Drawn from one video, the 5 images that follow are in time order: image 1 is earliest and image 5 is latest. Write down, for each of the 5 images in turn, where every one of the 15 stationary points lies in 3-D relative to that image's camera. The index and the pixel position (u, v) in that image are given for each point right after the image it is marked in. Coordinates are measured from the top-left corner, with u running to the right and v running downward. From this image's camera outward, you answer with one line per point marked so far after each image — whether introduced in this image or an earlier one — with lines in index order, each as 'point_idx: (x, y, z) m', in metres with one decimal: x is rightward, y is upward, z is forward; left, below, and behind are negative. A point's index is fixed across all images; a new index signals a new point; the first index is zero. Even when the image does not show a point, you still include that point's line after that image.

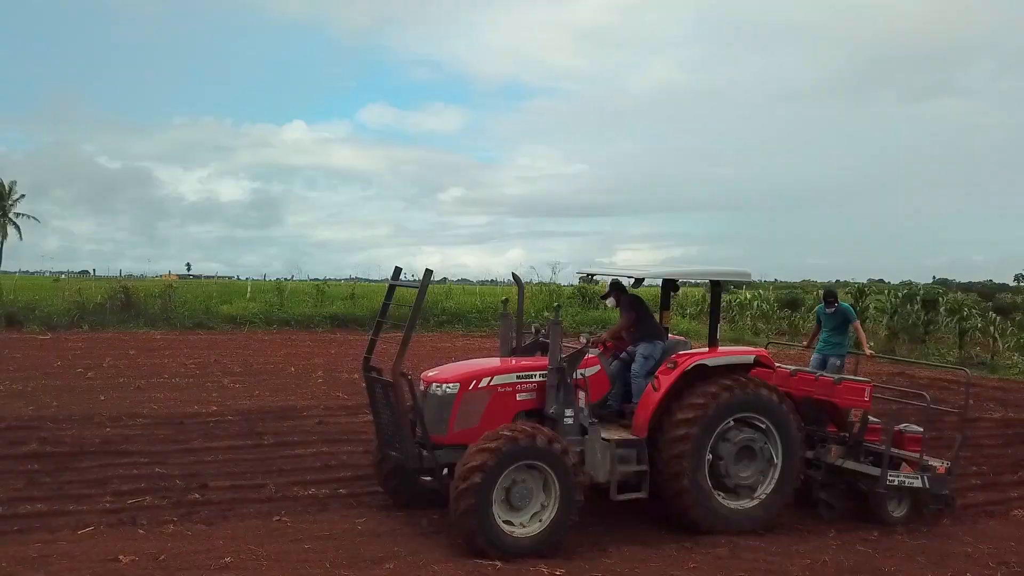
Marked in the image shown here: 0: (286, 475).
0: (-1.3, -1.1, +6.2) m
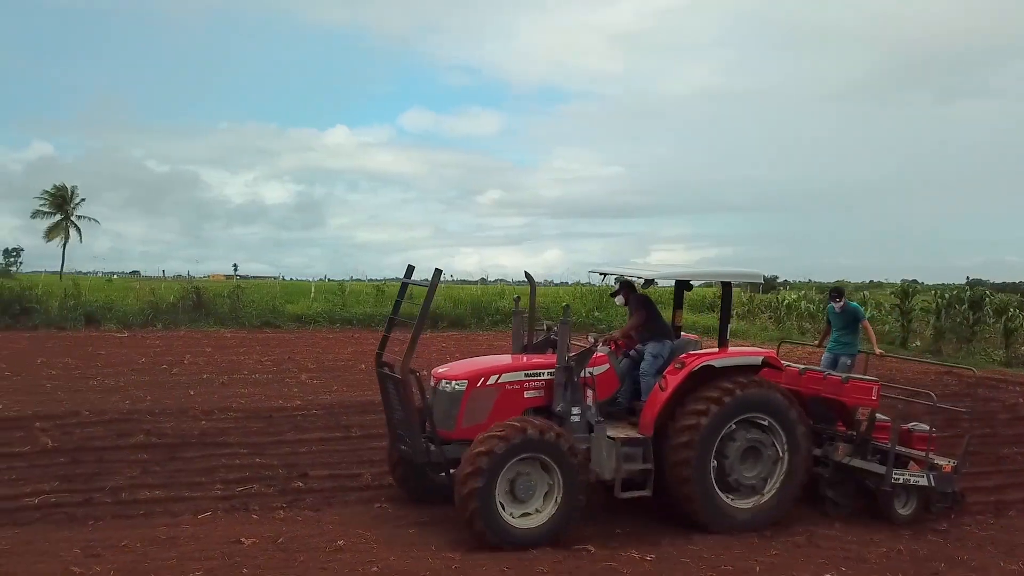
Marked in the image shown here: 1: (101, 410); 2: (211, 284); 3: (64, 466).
0: (-0.8, -1.1, +6.5) m
1: (-2.7, -0.8, +7.1) m
2: (-3.3, 0.0, +11.9) m
3: (-2.4, -0.9, +5.8) m
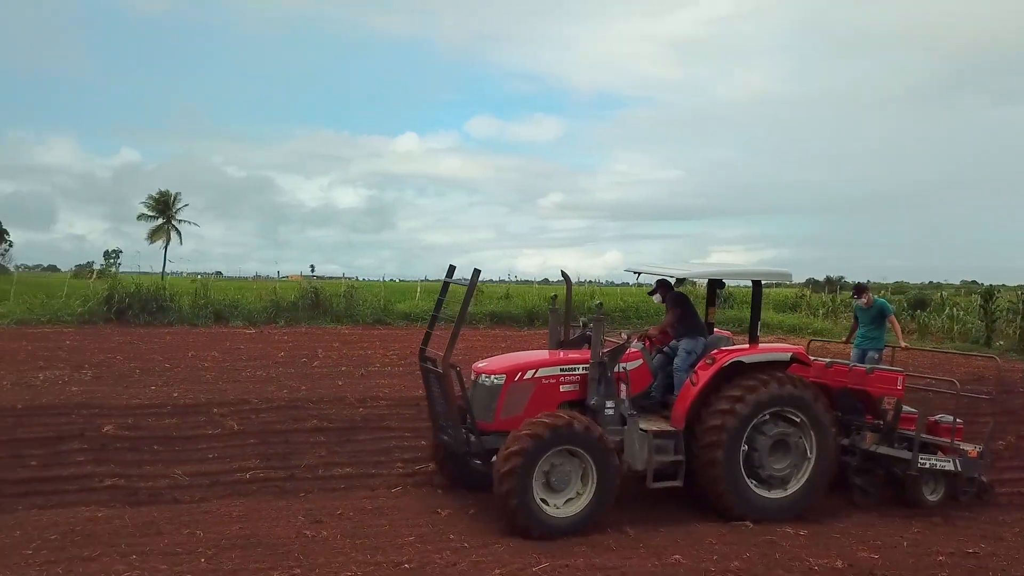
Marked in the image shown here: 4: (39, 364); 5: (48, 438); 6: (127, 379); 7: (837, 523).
0: (+0.1, -1.0, +7.0) m
1: (-1.7, -0.8, +7.6) m
2: (-2.1, 0.0, +12.5) m
3: (-1.5, -0.9, +6.4) m
4: (-3.5, -0.6, +8.1) m
5: (-2.6, -0.8, +6.0) m
6: (-2.8, -0.7, +7.9) m
7: (+1.8, -1.3, +6.1) m
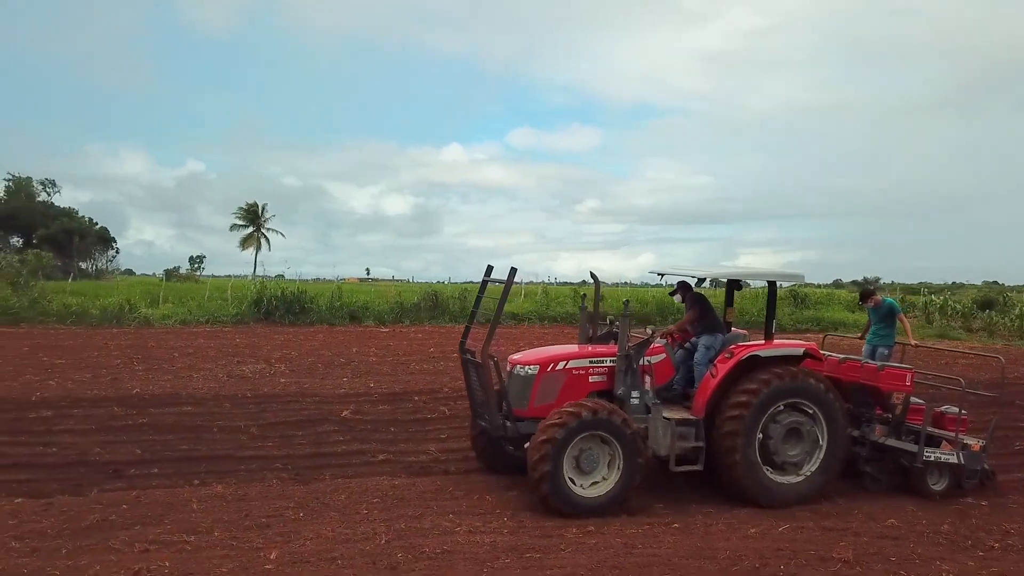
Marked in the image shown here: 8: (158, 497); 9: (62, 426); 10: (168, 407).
0: (+1.4, -1.0, +7.7) m
1: (-0.5, -0.8, +8.3) m
2: (-0.9, 0.0, +13.2) m
3: (-0.2, -0.9, +7.1) m
4: (-2.2, -0.6, +8.8) m
5: (-1.3, -0.8, +6.7) m
6: (-1.5, -0.7, +8.6) m
7: (+3.1, -1.3, +6.8) m
8: (-1.6, -1.0, +5.0) m
9: (-2.5, -0.8, +6.1) m
10: (-2.1, -0.7, +6.9) m
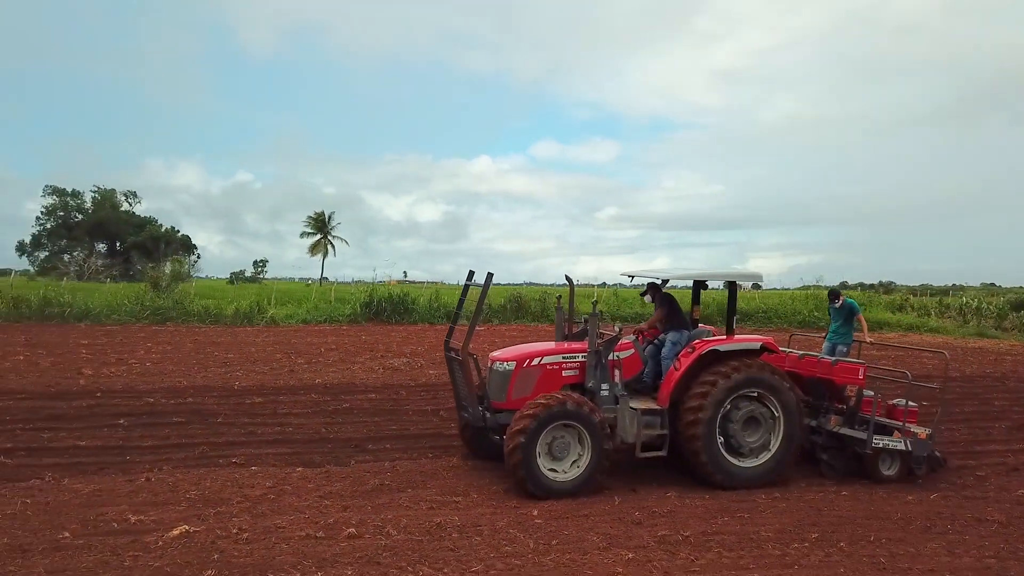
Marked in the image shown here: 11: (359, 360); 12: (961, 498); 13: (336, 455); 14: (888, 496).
0: (+2.4, -1.0, +8.5) m
1: (+0.6, -0.8, +9.1) m
2: (+0.1, 0.0, +13.9) m
3: (+0.8, -0.9, +7.8) m
4: (-1.2, -0.6, +9.5) m
5: (-0.3, -0.8, +7.5) m
6: (-0.5, -0.7, +9.4) m
7: (+4.1, -1.3, +7.6) m
8: (-0.5, -0.9, +5.8) m
9: (-1.4, -0.8, +6.8) m
10: (-1.1, -0.7, +7.6) m
11: (-1.3, -0.6, +9.1) m
12: (+2.6, -1.2, +6.4) m
13: (-0.9, -0.9, +5.9) m
14: (+2.2, -1.2, +6.3) m
